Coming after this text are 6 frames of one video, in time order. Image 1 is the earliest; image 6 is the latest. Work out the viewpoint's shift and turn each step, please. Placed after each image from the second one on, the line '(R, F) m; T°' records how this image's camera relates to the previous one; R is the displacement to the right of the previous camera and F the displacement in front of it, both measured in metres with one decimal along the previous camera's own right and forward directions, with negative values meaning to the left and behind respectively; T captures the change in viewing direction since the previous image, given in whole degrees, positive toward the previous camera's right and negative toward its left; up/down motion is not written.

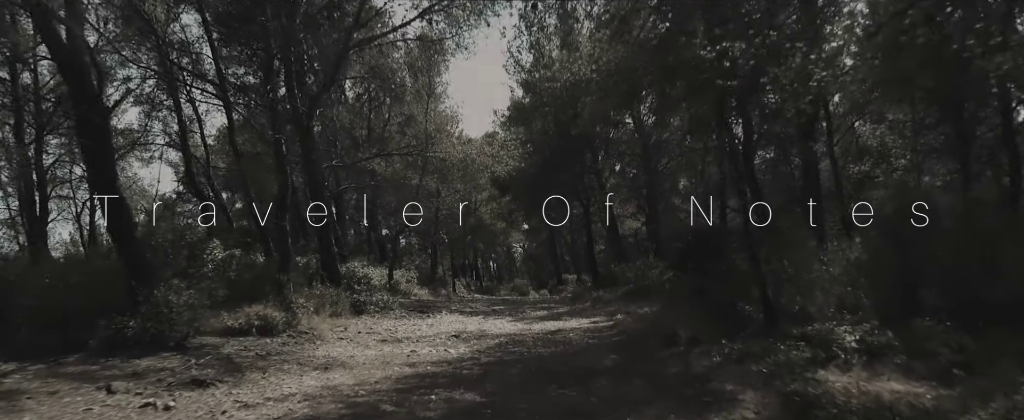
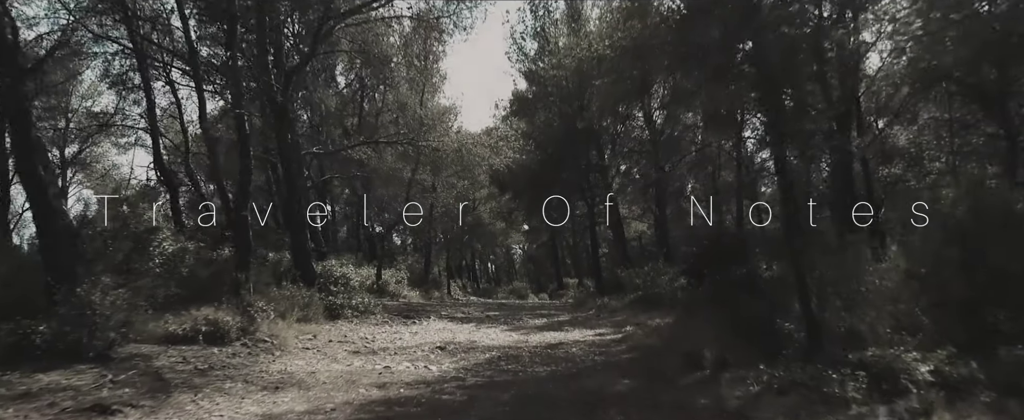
(+0.1, +2.1) m; 0°
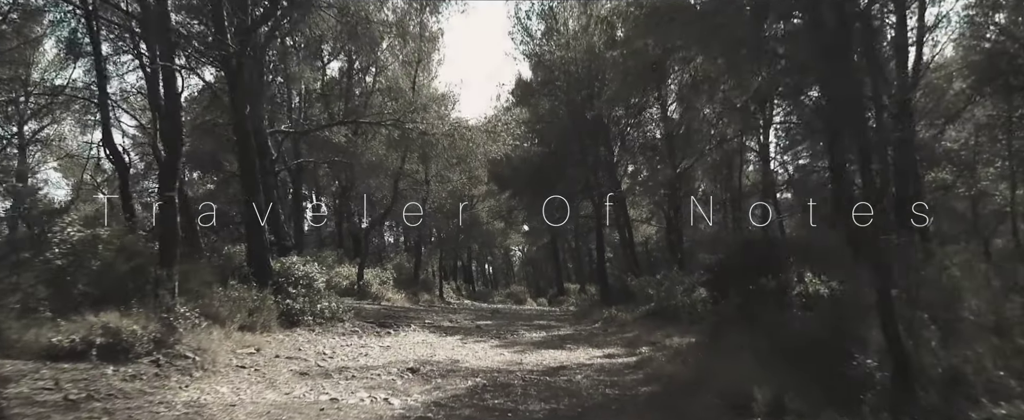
(+0.1, +2.7) m; 0°
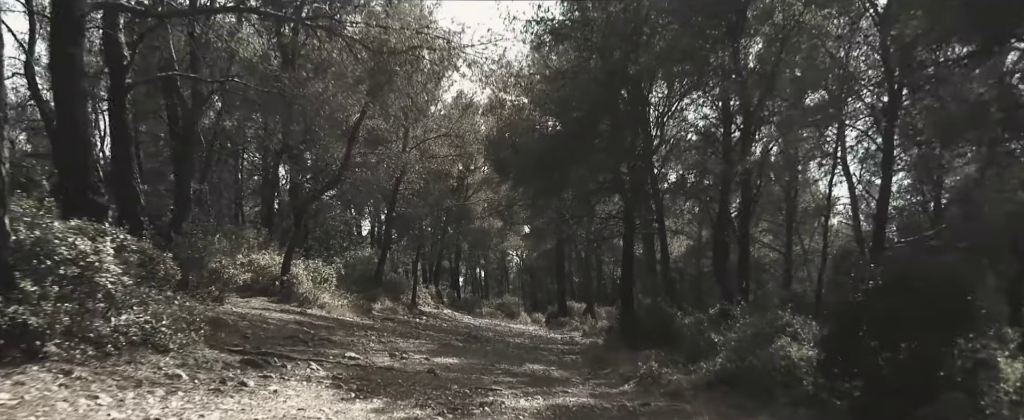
(+0.2, +7.2) m; 0°
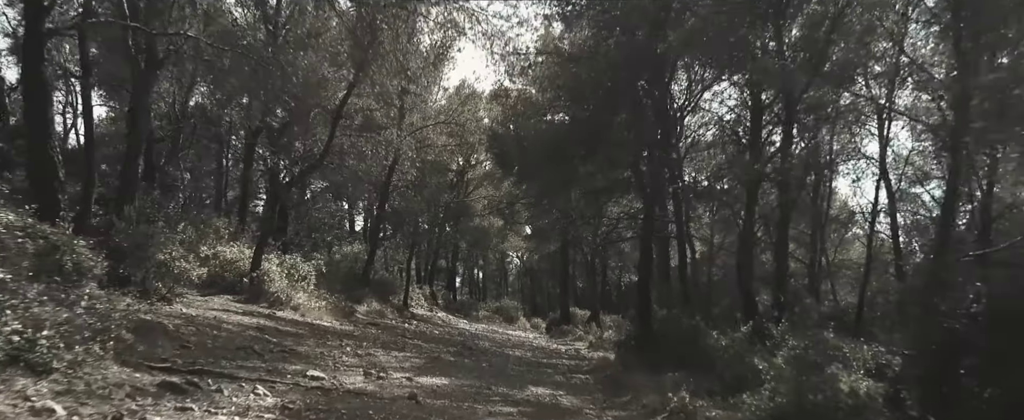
(-0.1, +2.1) m; 0°
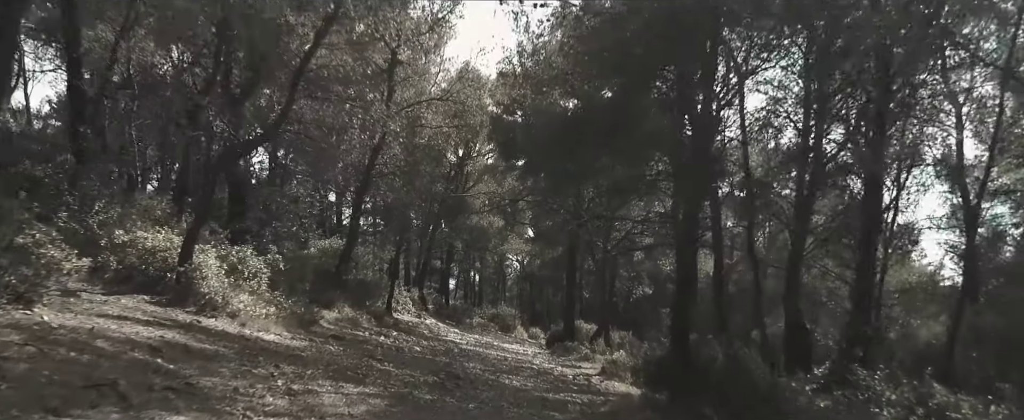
(-0.1, +3.3) m; 0°
